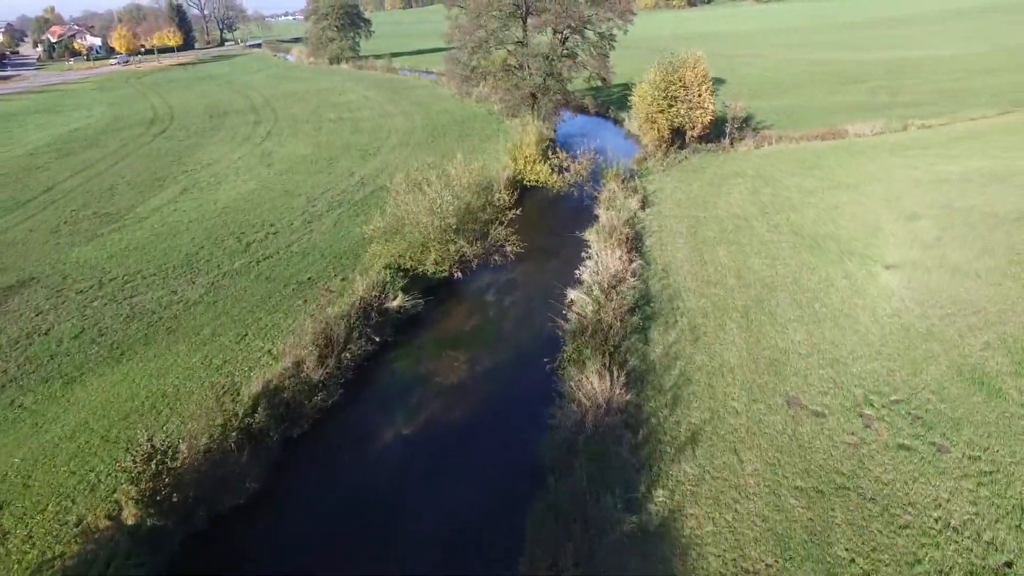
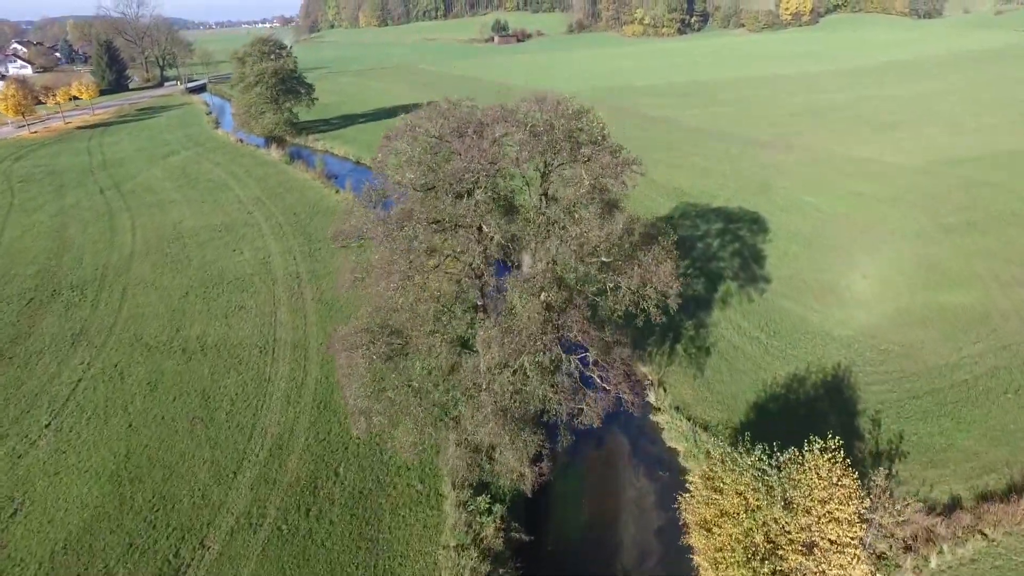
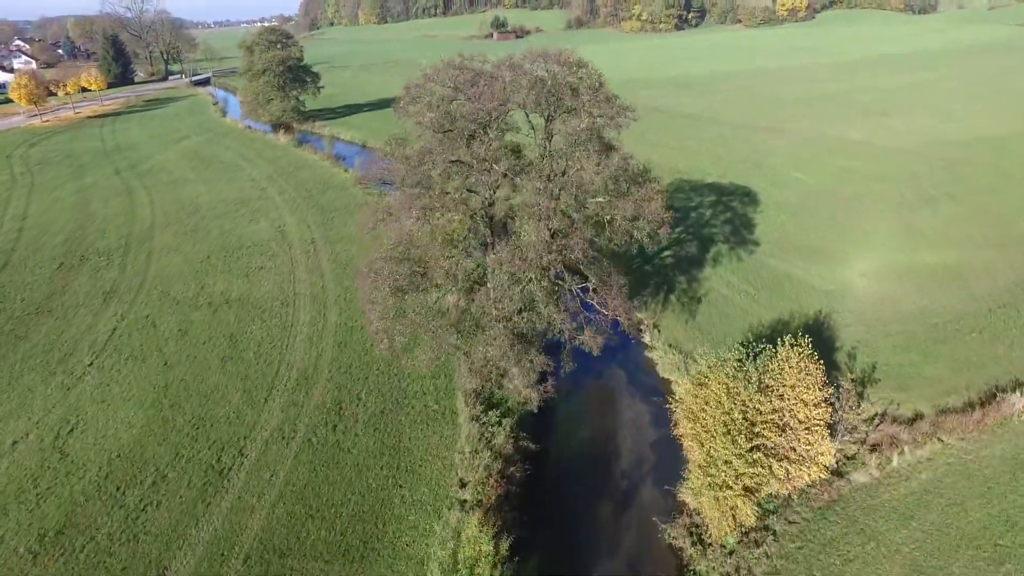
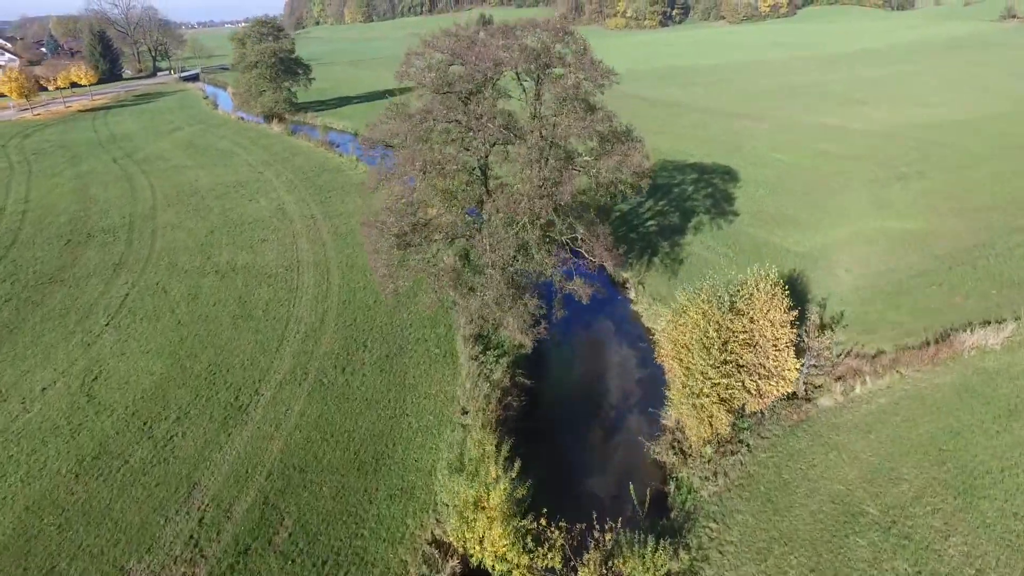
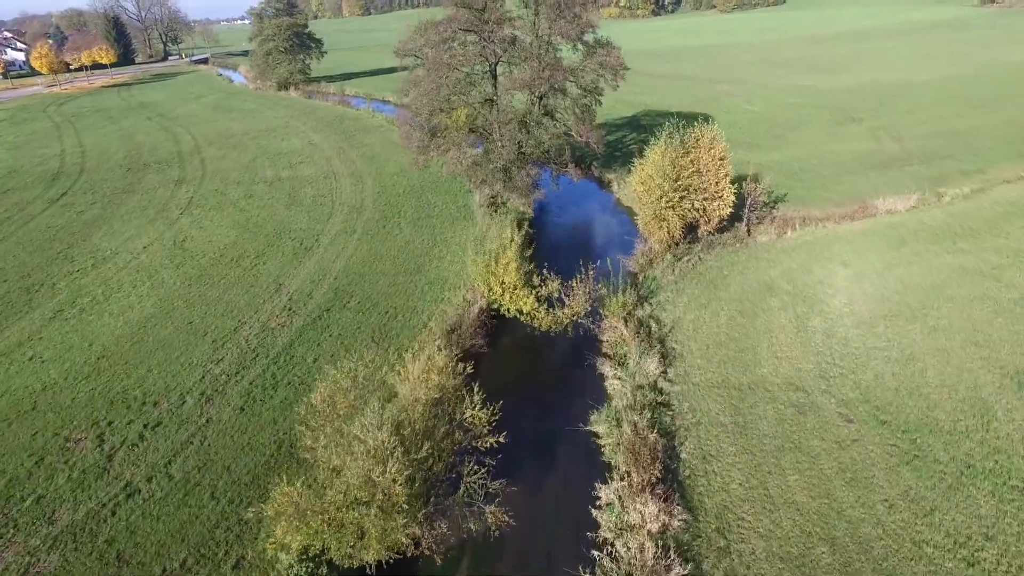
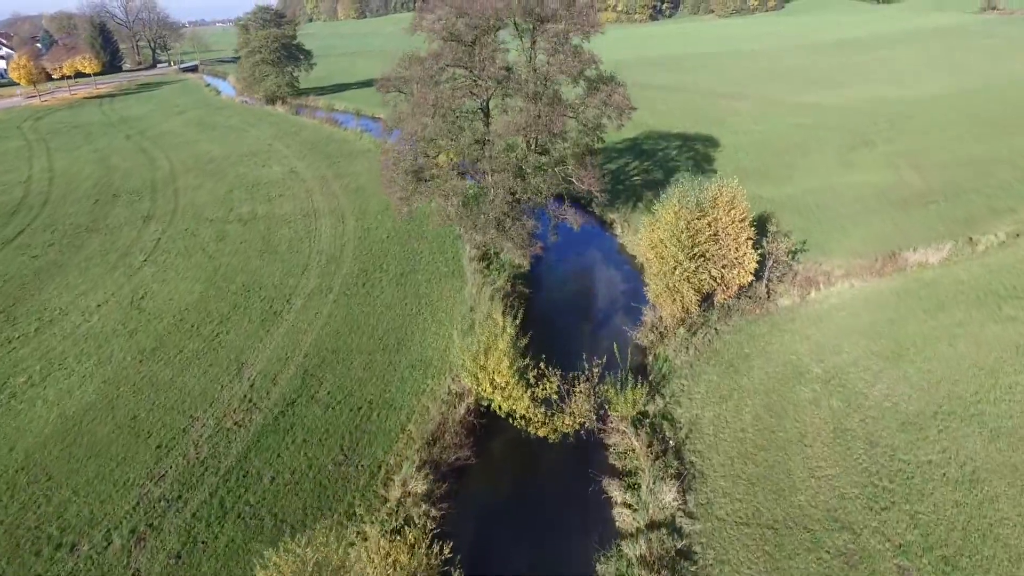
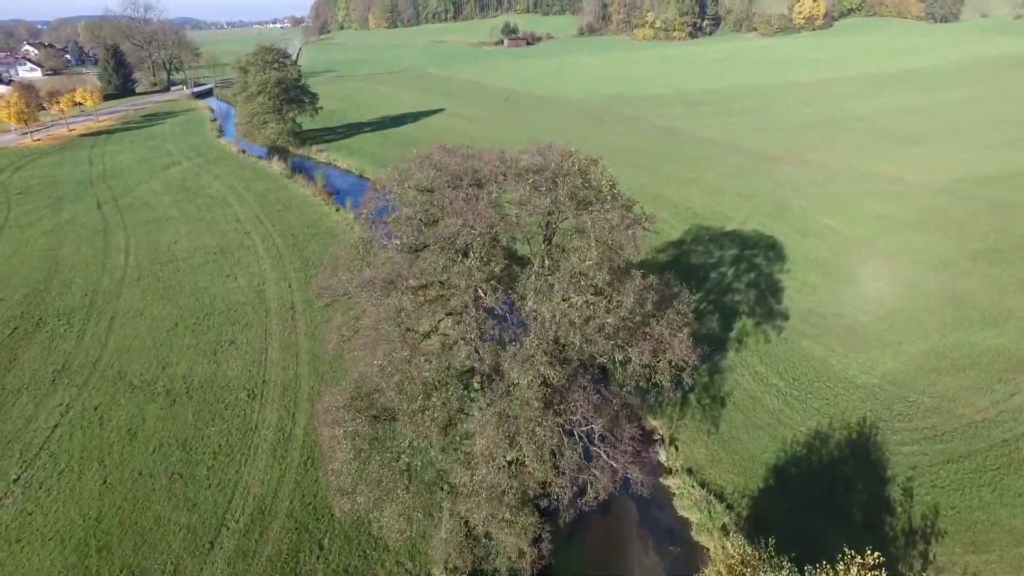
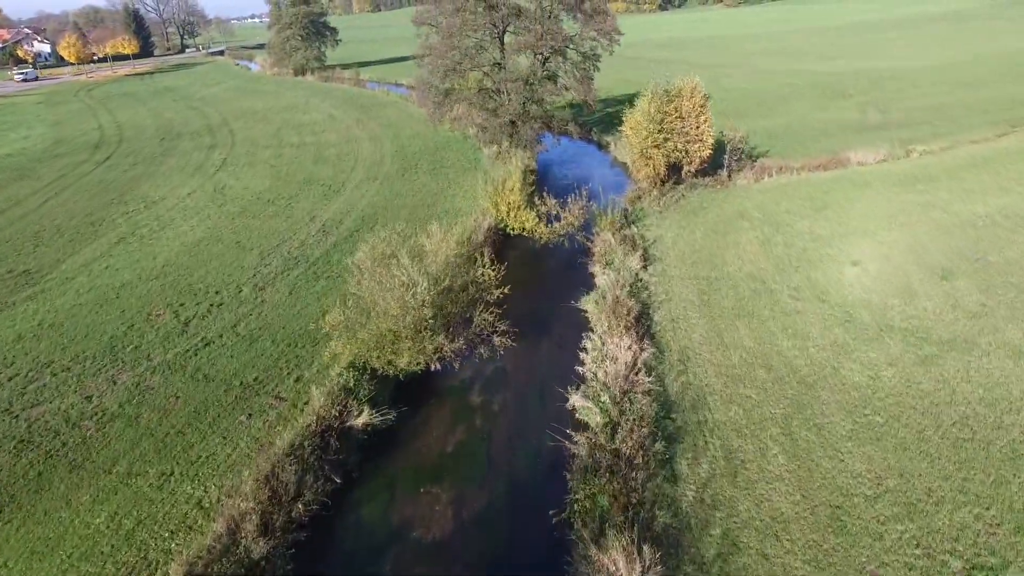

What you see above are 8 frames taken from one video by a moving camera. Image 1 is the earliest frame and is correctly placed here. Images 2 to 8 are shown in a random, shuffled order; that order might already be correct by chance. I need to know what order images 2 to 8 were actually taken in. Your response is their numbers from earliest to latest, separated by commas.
8, 5, 6, 4, 3, 2, 7
